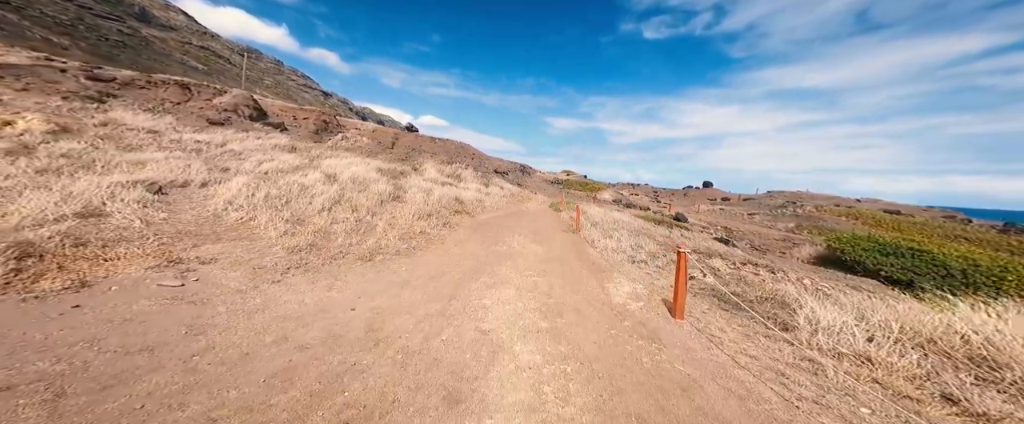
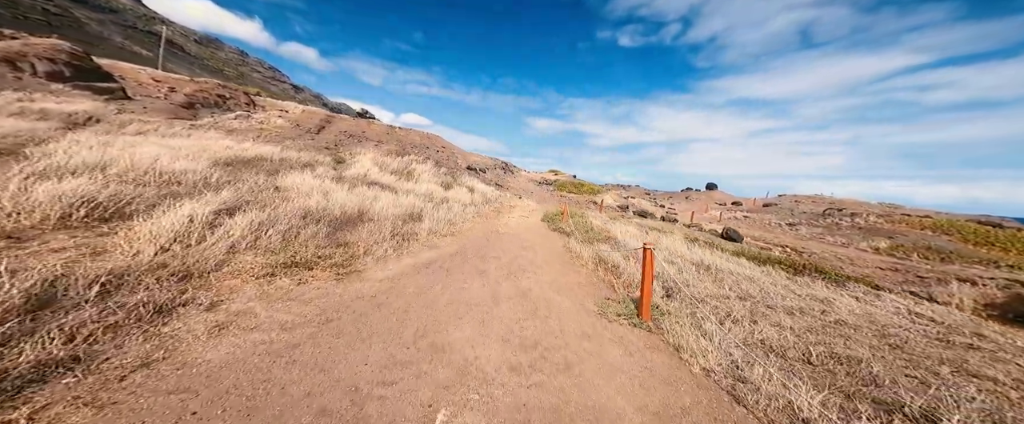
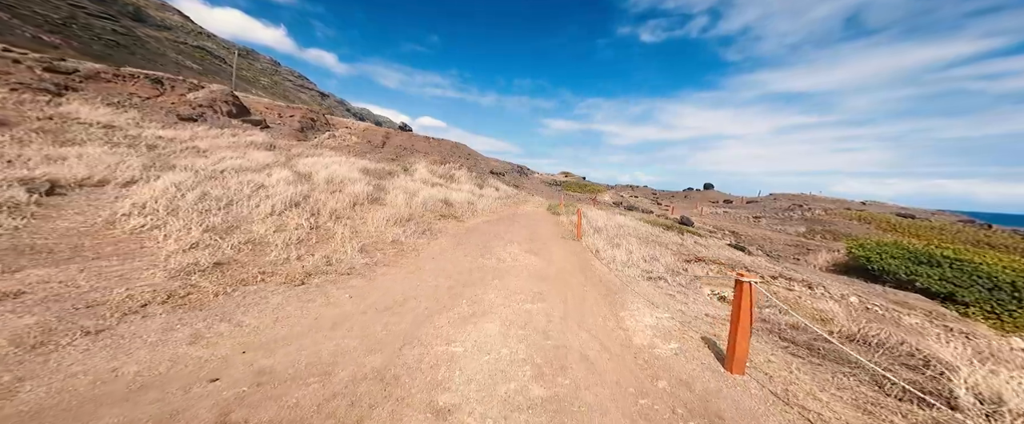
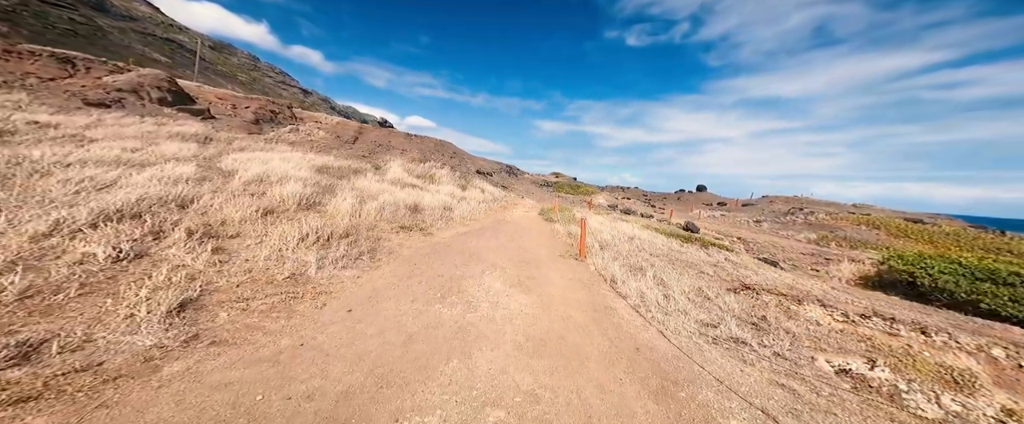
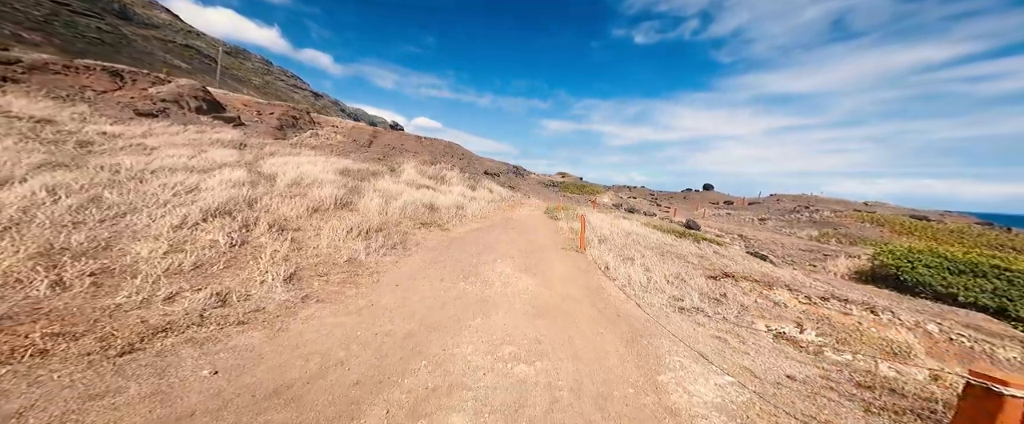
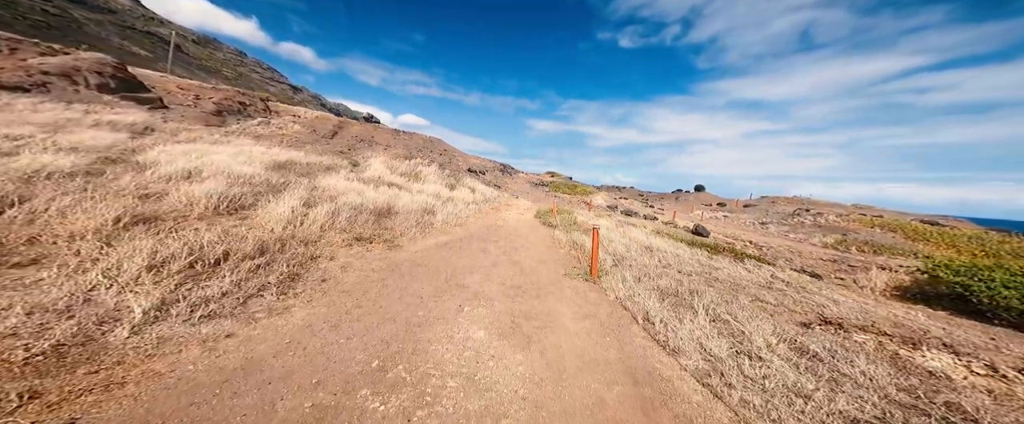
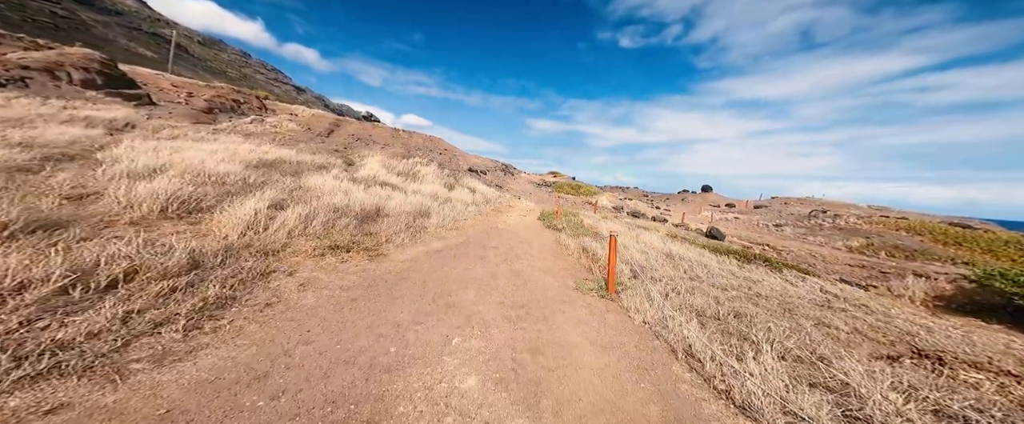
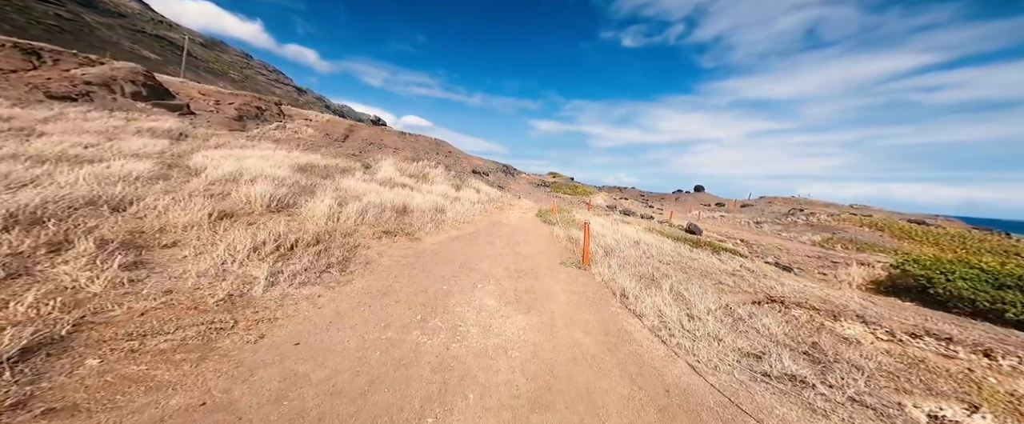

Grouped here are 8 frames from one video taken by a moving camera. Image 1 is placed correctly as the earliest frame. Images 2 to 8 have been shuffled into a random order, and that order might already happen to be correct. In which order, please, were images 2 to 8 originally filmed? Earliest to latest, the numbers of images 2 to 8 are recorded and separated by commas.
3, 5, 4, 8, 6, 7, 2
